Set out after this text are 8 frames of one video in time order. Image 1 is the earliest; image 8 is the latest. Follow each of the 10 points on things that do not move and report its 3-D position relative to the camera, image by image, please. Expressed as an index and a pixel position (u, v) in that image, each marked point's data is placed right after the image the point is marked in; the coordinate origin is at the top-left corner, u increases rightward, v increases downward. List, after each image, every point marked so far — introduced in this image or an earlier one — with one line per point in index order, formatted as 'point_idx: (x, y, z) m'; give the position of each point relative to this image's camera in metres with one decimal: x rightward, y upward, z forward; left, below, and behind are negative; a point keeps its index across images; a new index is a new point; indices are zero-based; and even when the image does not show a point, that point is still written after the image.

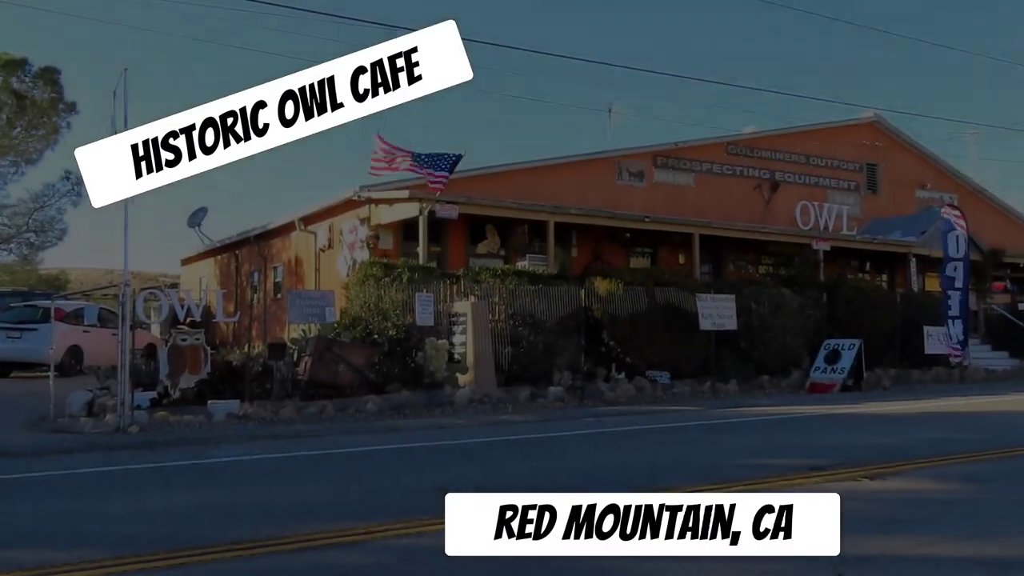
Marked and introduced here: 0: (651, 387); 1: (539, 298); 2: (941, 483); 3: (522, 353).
0: (+2.7, -1.9, +18.4) m
1: (+0.5, -0.2, +18.3) m
2: (+3.5, -1.6, +7.7) m
3: (+0.2, -1.2, +17.9) m
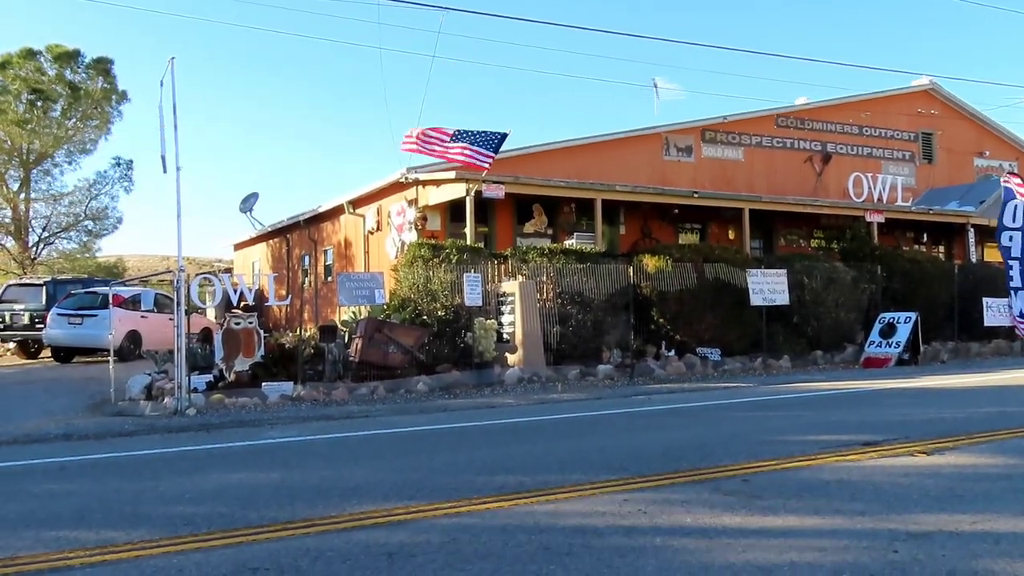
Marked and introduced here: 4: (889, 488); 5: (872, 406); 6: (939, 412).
0: (+3.6, -1.5, +18.2) m
1: (+1.4, +0.2, +18.2) m
2: (+3.9, -1.3, +7.5) m
3: (+1.1, -0.8, +17.9) m
4: (+2.5, -1.4, +6.4) m
5: (+4.3, -1.4, +11.5) m
6: (+4.6, -1.4, +10.5) m
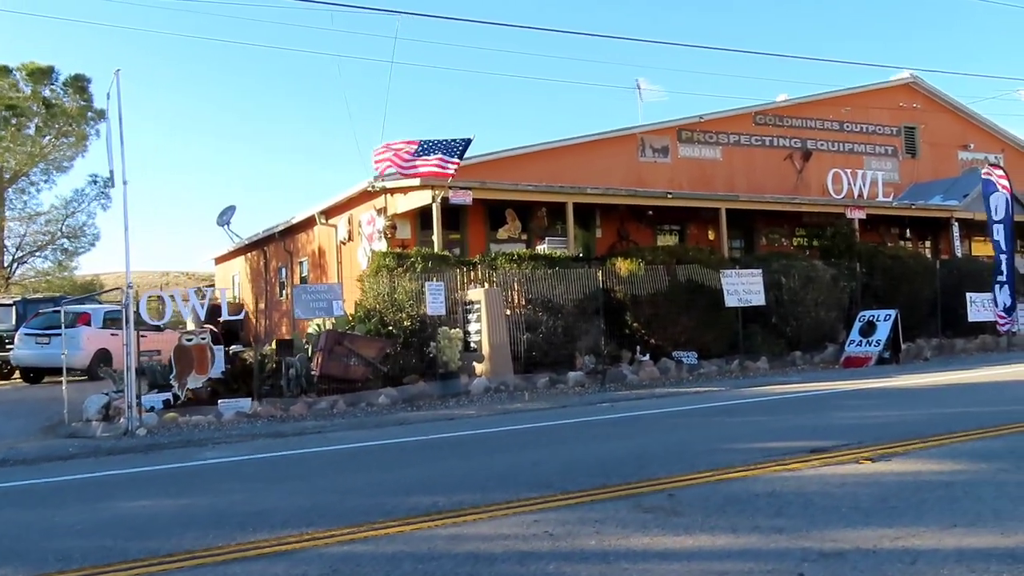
0: (+3.1, -1.5, +17.8) m
1: (+0.8, +0.1, +17.9) m
2: (+3.3, -1.3, +7.1) m
3: (+0.5, -0.9, +17.5) m
4: (+1.9, -1.3, +6.1) m
5: (+3.7, -1.4, +11.1) m
6: (+4.0, -1.3, +10.1) m
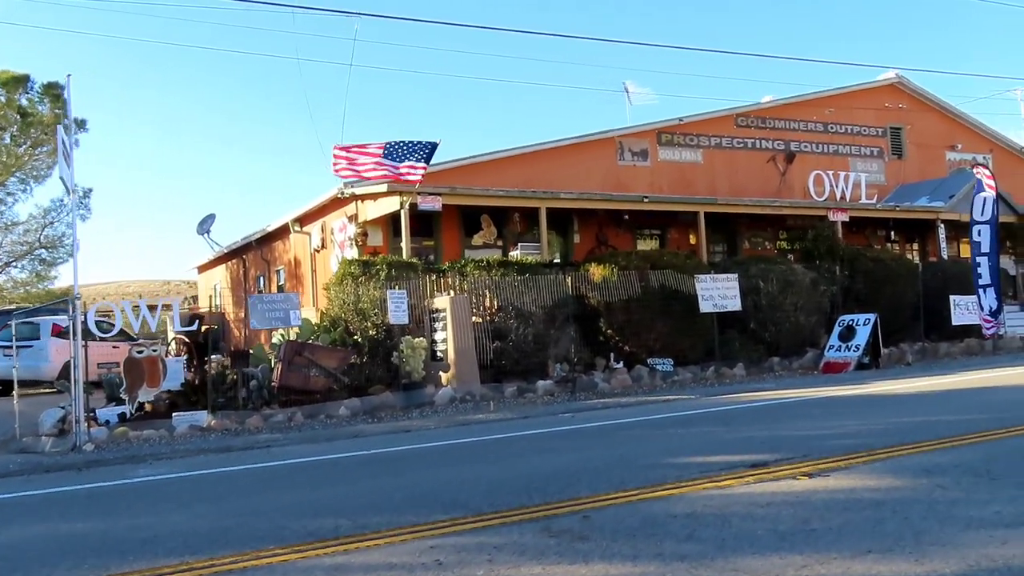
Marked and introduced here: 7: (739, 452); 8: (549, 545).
0: (+2.5, -1.6, +17.5) m
1: (+0.3, 0.0, +17.5) m
2: (+2.7, -1.3, +6.8) m
3: (0.0, -1.1, +17.2) m
4: (+1.3, -1.4, +5.7) m
5: (+3.2, -1.5, +10.8) m
6: (+3.5, -1.4, +9.7) m
7: (+2.0, -1.4, +8.4) m
8: (+0.2, -1.4, +5.4) m
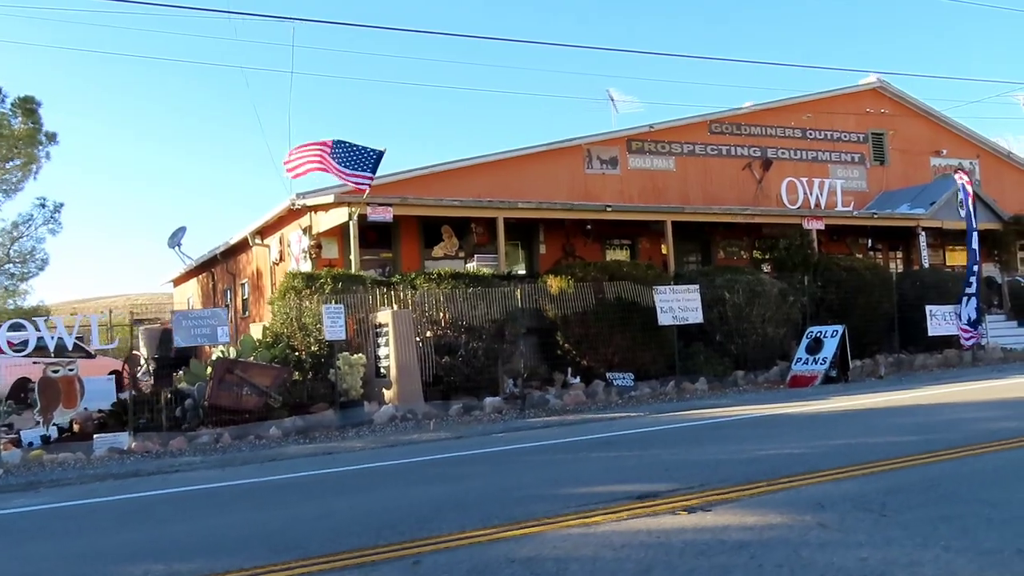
0: (+1.6, -1.8, +16.8) m
1: (-0.6, -0.2, +16.9) m
2: (+1.7, -1.4, +6.1) m
3: (-0.9, -1.3, +16.6) m
4: (+0.3, -1.5, +5.1) m
5: (+2.2, -1.6, +10.1) m
6: (+2.5, -1.5, +9.1) m
7: (+1.0, -1.6, +7.8) m
8: (-0.8, -1.6, +4.8) m
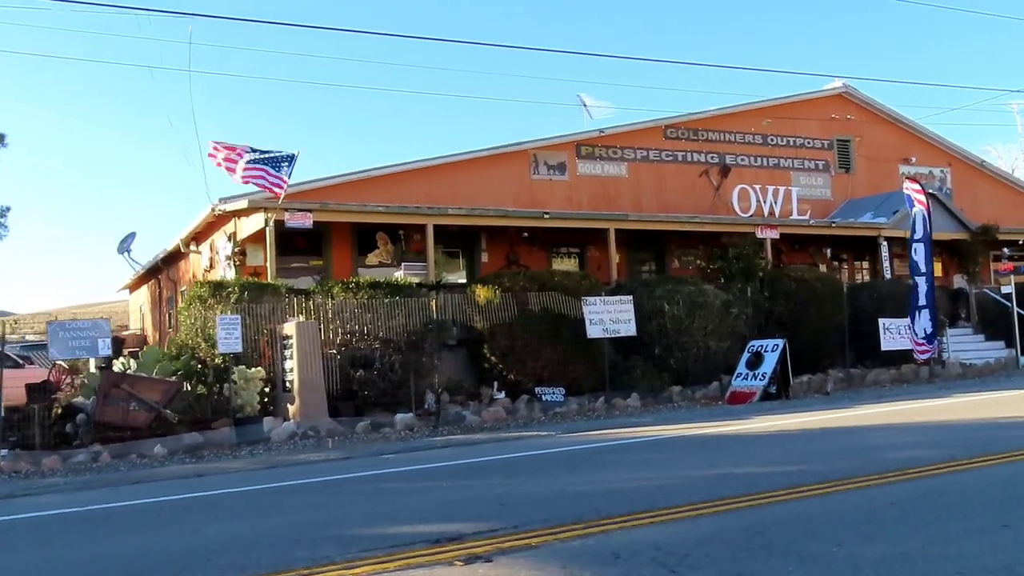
0: (+0.3, -2.0, +16.0) m
1: (-2.0, -0.4, +16.1) m
2: (+0.2, -1.5, +5.3) m
3: (-2.3, -1.4, +15.8) m
4: (-1.1, -1.6, +4.3) m
5: (+0.8, -1.7, +9.3) m
6: (+1.1, -1.6, +8.3) m
7: (-0.4, -1.7, +6.9) m
8: (-2.2, -1.6, +4.0) m
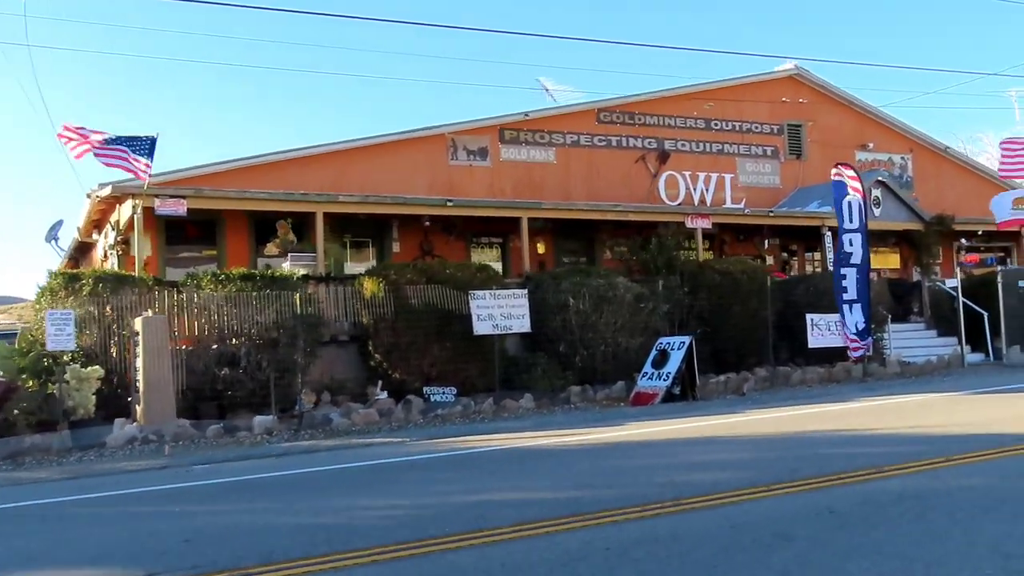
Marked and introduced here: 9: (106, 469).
0: (-1.6, -1.9, +14.9) m
1: (-3.9, -0.3, +15.0) m
2: (-1.8, -1.6, +4.2) m
3: (-4.2, -1.3, +14.7) m
4: (-3.2, -1.6, +3.2) m
5: (-1.2, -1.7, +8.2) m
6: (-0.9, -1.6, +7.1) m
7: (-2.4, -1.7, +5.8) m
8: (-4.3, -1.6, +2.9) m
9: (-4.9, -2.2, +11.6) m
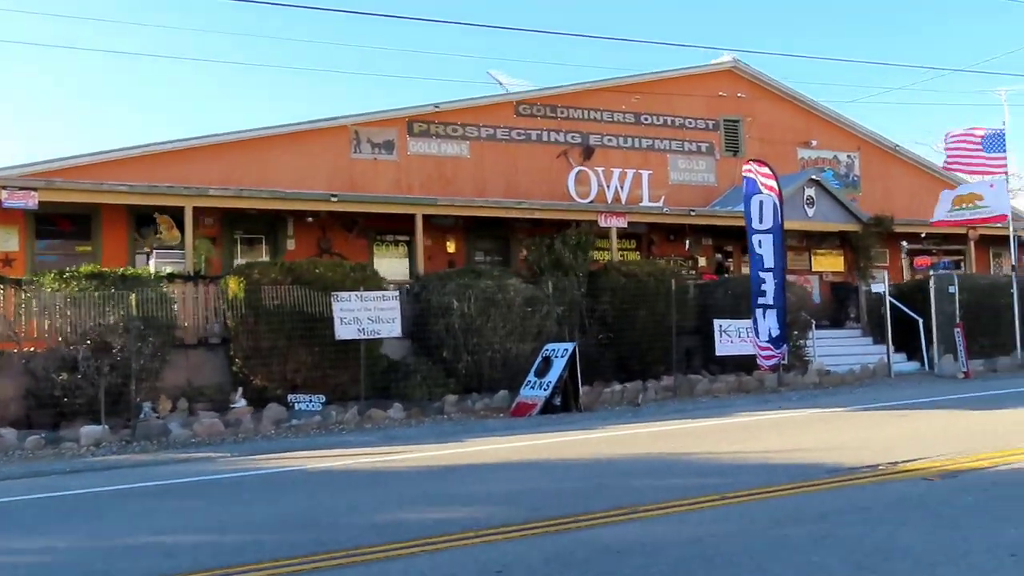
0: (-3.7, -1.9, +13.9) m
1: (-5.9, -0.3, +14.0) m
2: (-3.9, -1.6, +3.2) m
3: (-6.2, -1.3, +13.7) m
4: (-5.3, -1.6, +2.1) m
5: (-3.3, -1.7, +7.1) m
6: (-3.0, -1.7, +6.1) m
7: (-4.5, -1.7, +4.8) m
8: (-6.4, -1.7, +1.9) m
9: (-6.9, -2.2, +10.6) m
